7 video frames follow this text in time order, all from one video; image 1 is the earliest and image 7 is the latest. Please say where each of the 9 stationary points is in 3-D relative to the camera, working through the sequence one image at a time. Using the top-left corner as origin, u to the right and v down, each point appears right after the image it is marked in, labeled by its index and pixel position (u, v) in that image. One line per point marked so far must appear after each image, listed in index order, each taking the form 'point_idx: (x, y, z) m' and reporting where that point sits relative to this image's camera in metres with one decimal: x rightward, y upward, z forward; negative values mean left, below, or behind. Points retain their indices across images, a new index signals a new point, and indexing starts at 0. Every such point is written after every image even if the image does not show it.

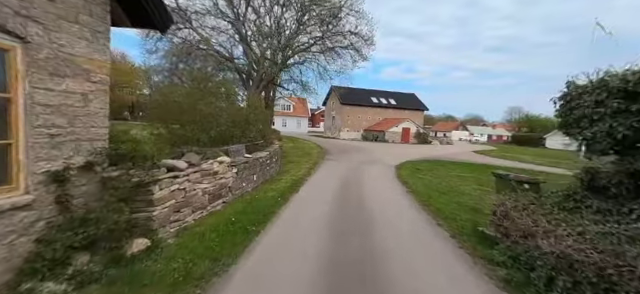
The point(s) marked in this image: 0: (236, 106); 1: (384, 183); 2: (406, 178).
0: (-4.0, +2.0, +13.1) m
1: (+2.9, -1.5, +12.8) m
2: (+4.0, -1.5, +12.6) m
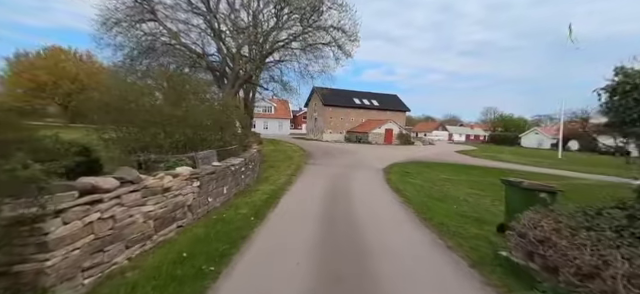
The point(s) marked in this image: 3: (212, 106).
0: (-4.8, +1.8, +11.6) m
1: (+2.2, -1.6, +11.8) m
2: (+3.3, -1.6, +11.6) m
3: (-4.6, +2.0, +12.1) m
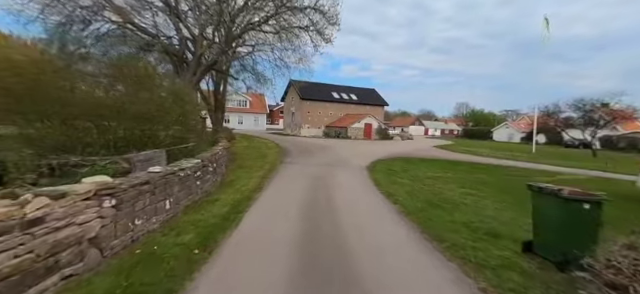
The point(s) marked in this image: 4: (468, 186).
0: (-5.7, +1.8, +9.5) m
1: (+1.3, -1.4, +10.2) m
2: (+2.4, -1.4, +10.2) m
3: (-5.5, +2.1, +9.9) m
4: (+6.6, -1.8, +12.0) m
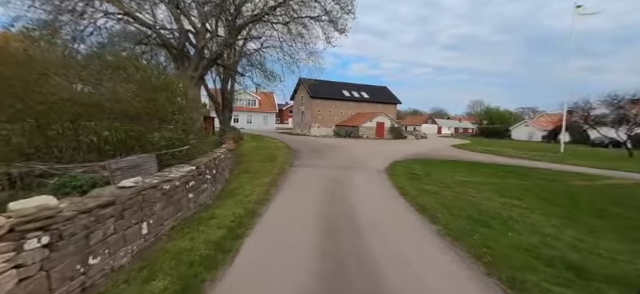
0: (-5.2, +1.7, +8.3) m
1: (+1.8, -1.5, +8.8) m
2: (+2.9, -1.5, +8.8) m
3: (-5.0, +2.0, +8.7) m
4: (+7.2, -1.8, +10.4) m
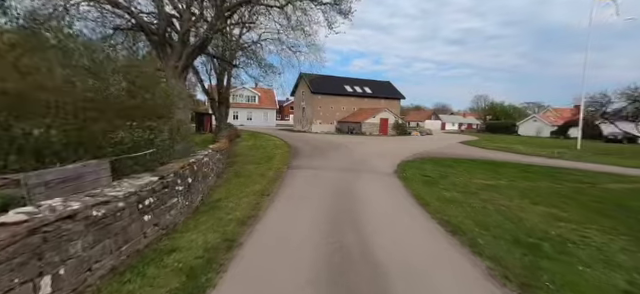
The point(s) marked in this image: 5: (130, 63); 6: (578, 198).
0: (-5.2, +1.7, +6.7) m
1: (+1.9, -1.5, +7.3) m
2: (+3.0, -1.5, +7.2) m
3: (-5.0, +1.9, +7.2) m
4: (+7.3, -1.8, +8.8) m
5: (-5.1, +2.1, +7.0) m
6: (+9.2, -1.8, +9.6) m
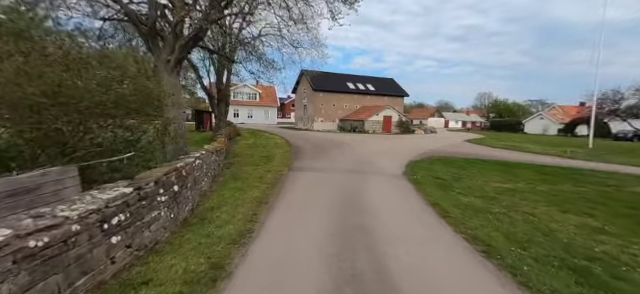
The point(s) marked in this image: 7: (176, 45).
0: (-5.1, +1.6, +5.9) m
1: (+2.0, -1.6, +6.4) m
2: (+3.1, -1.6, +6.3) m
3: (-4.9, +1.9, +6.3) m
4: (+7.4, -1.8, +8.0) m
5: (-5.0, +2.1, +6.2) m
6: (+9.4, -1.9, +8.8) m
7: (-5.8, +4.1, +10.8) m
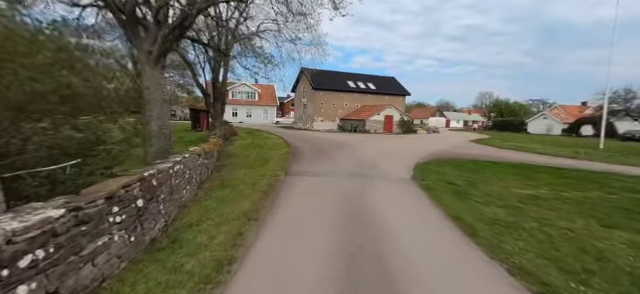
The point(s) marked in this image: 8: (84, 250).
0: (-5.0, +1.6, +4.8) m
1: (+2.0, -1.7, +5.3) m
2: (+3.1, -1.7, +5.3) m
3: (-4.8, +1.8, +5.2) m
4: (+7.4, -1.9, +6.9) m
5: (-5.0, +2.0, +5.1) m
6: (+9.4, -1.9, +7.7) m
7: (-5.8, +4.0, +9.7) m
8: (-2.7, -1.2, +3.1) m
